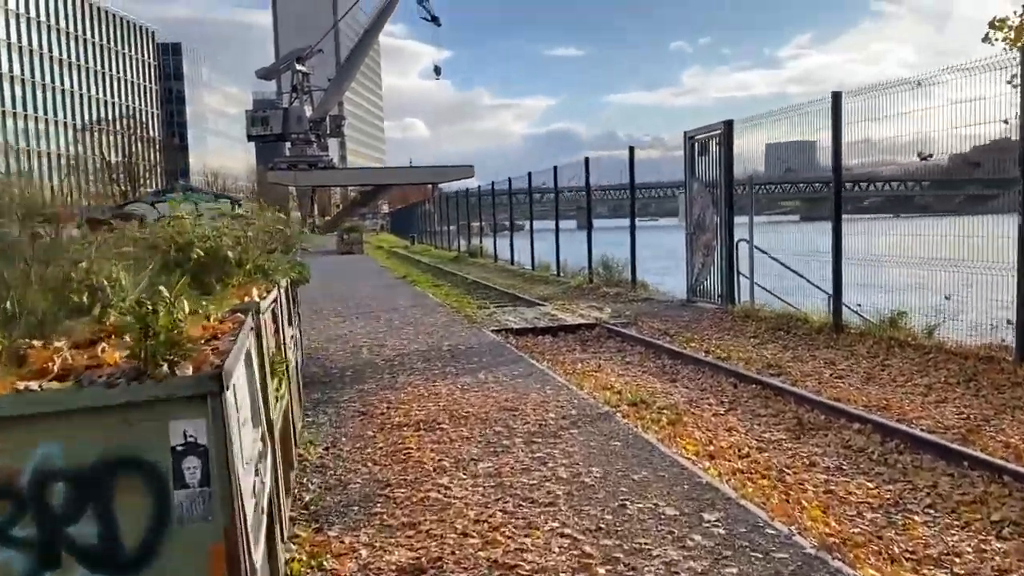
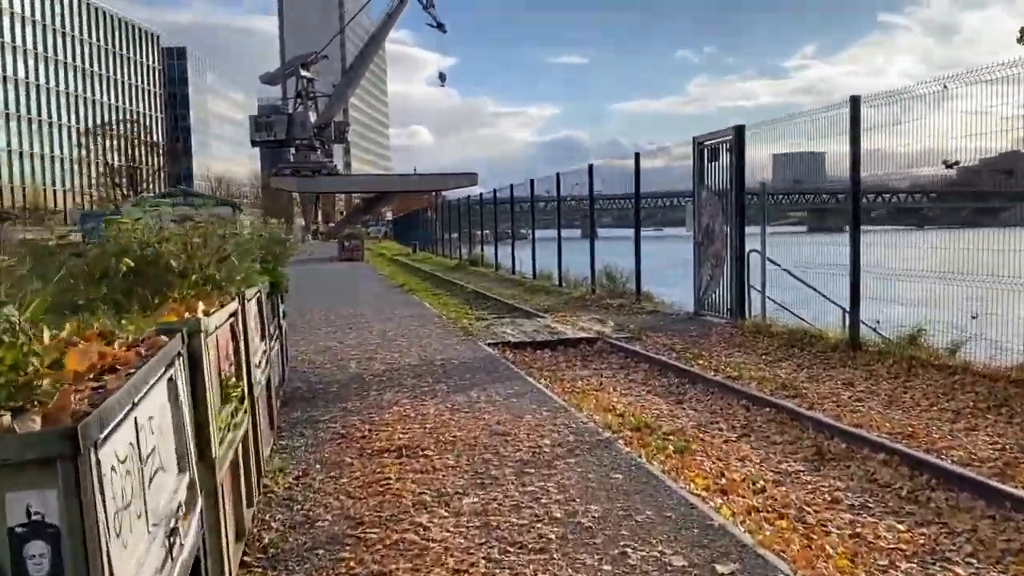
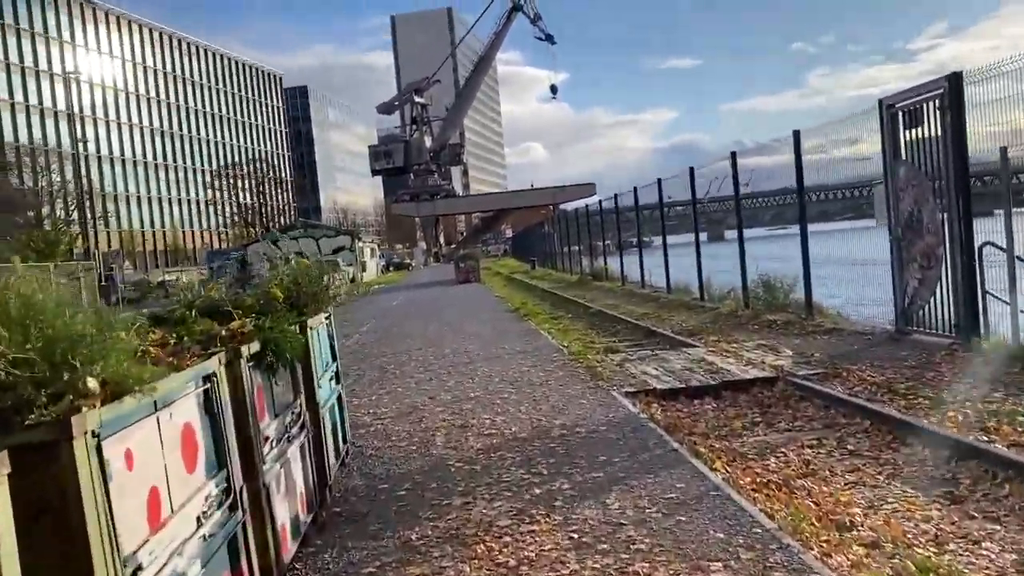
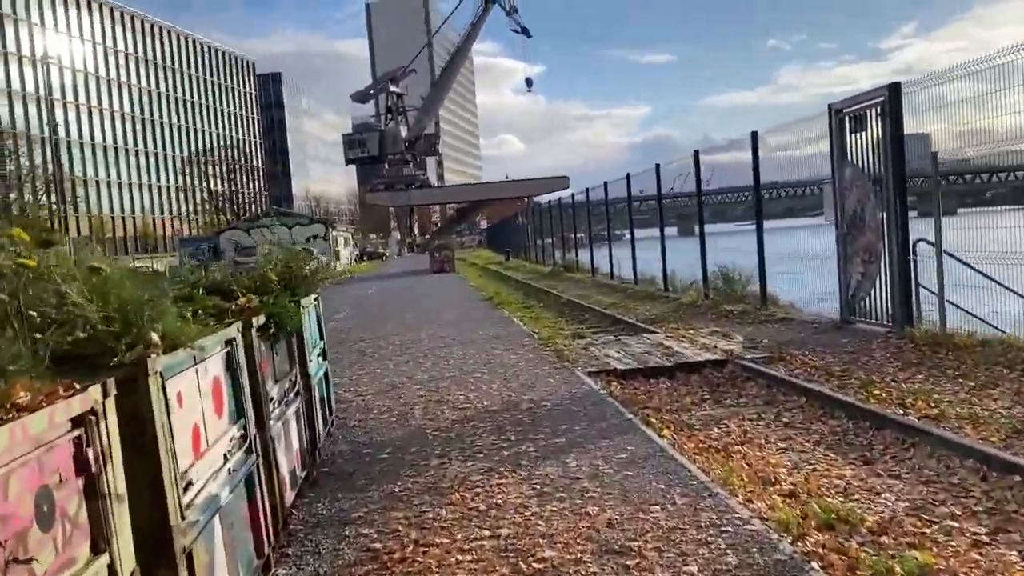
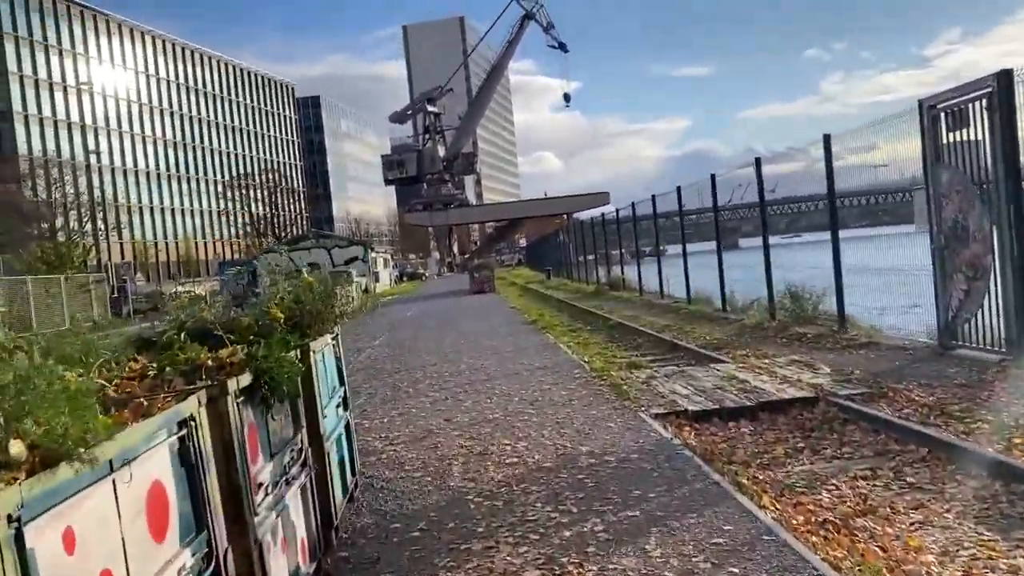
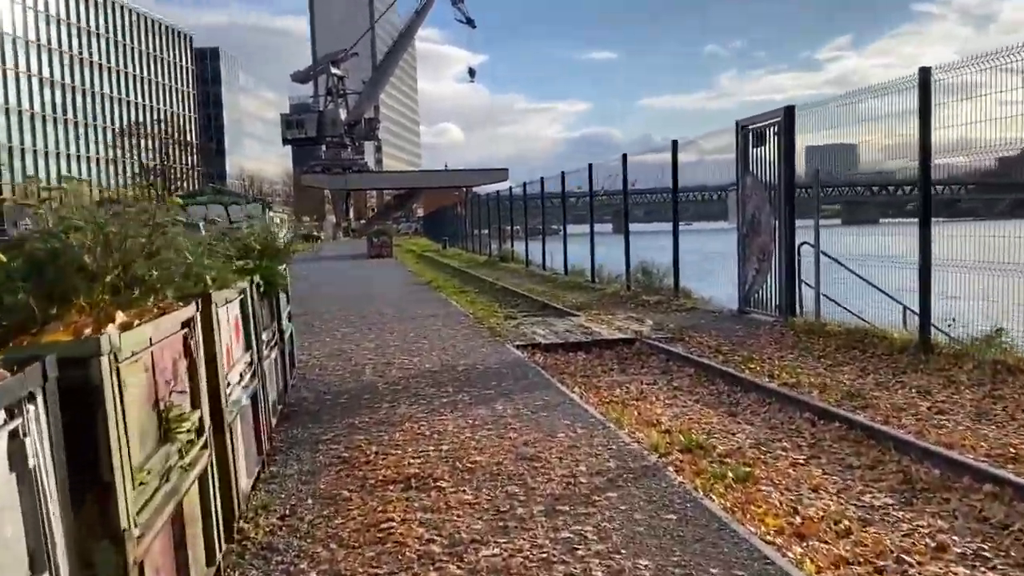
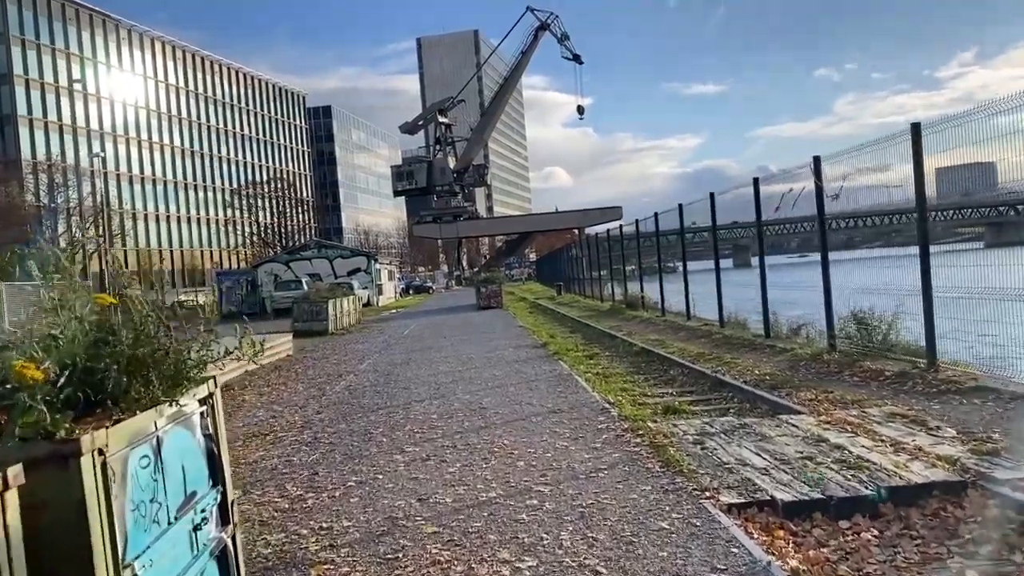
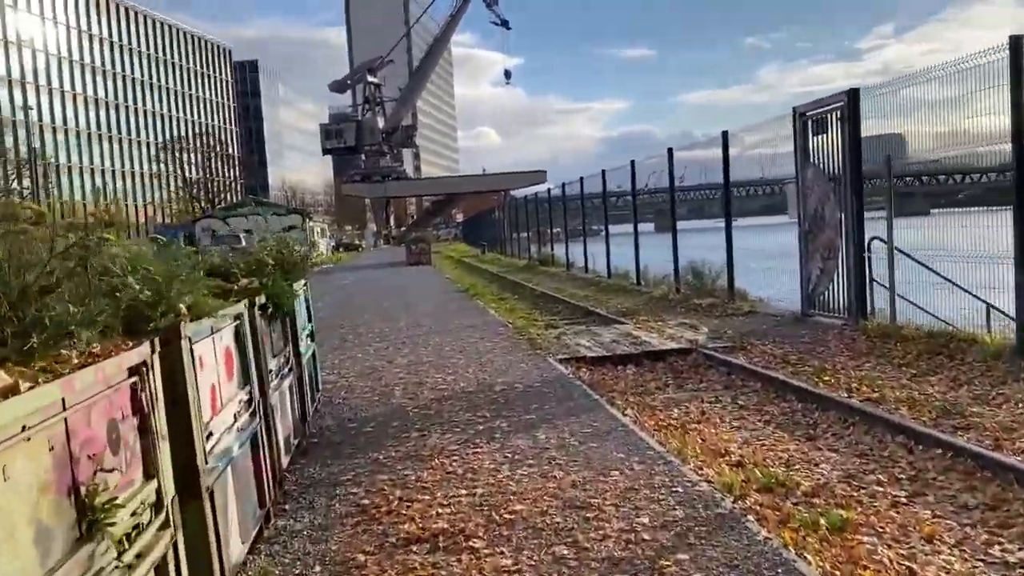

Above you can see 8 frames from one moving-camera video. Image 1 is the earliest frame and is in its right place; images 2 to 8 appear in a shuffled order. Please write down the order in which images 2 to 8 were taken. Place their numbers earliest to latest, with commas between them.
2, 6, 8, 4, 3, 5, 7
